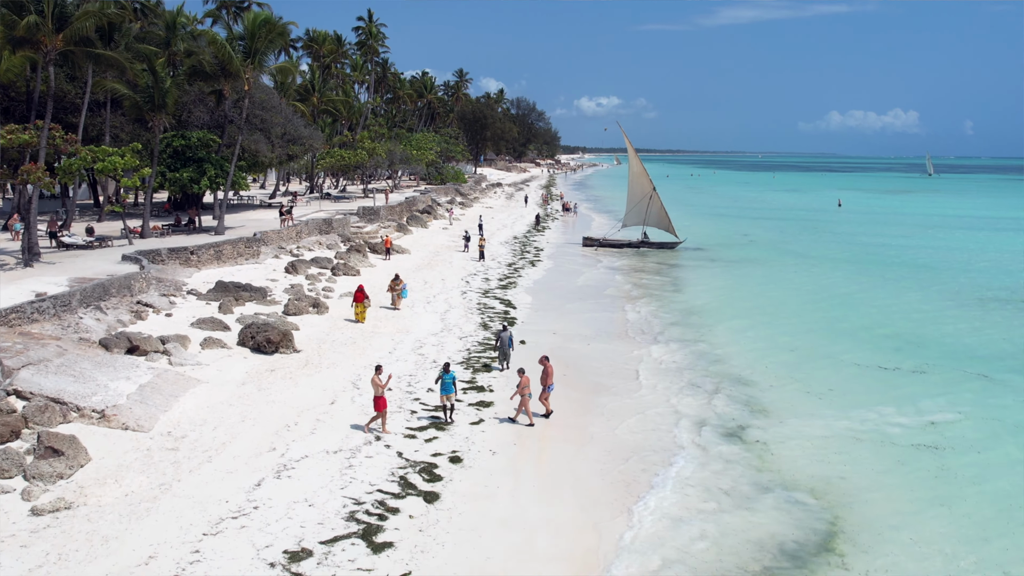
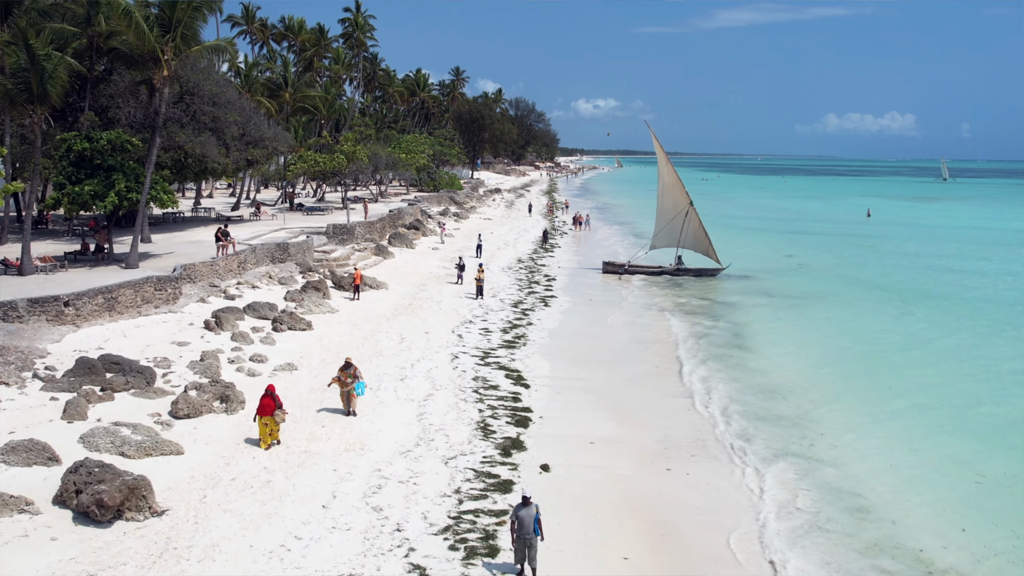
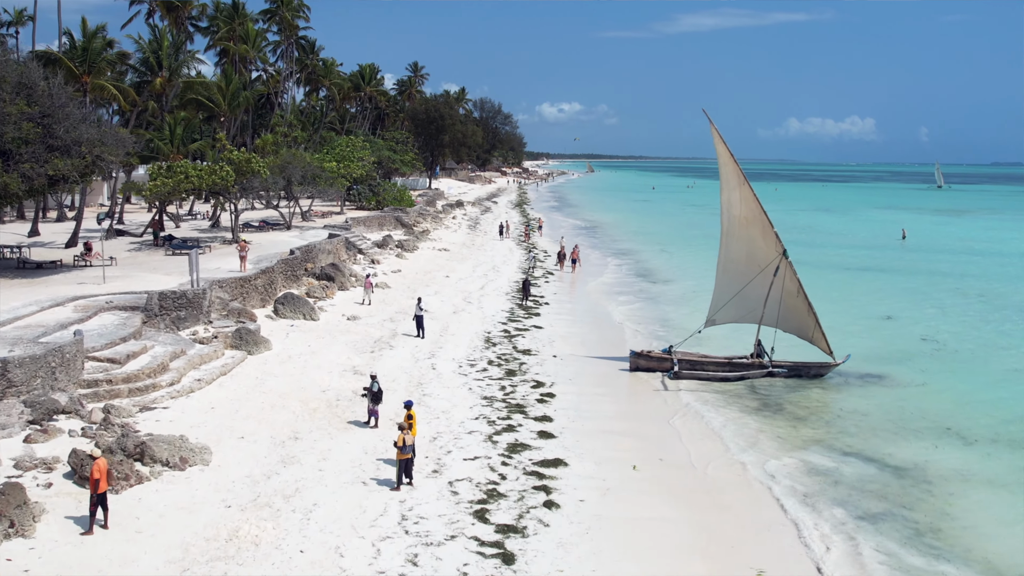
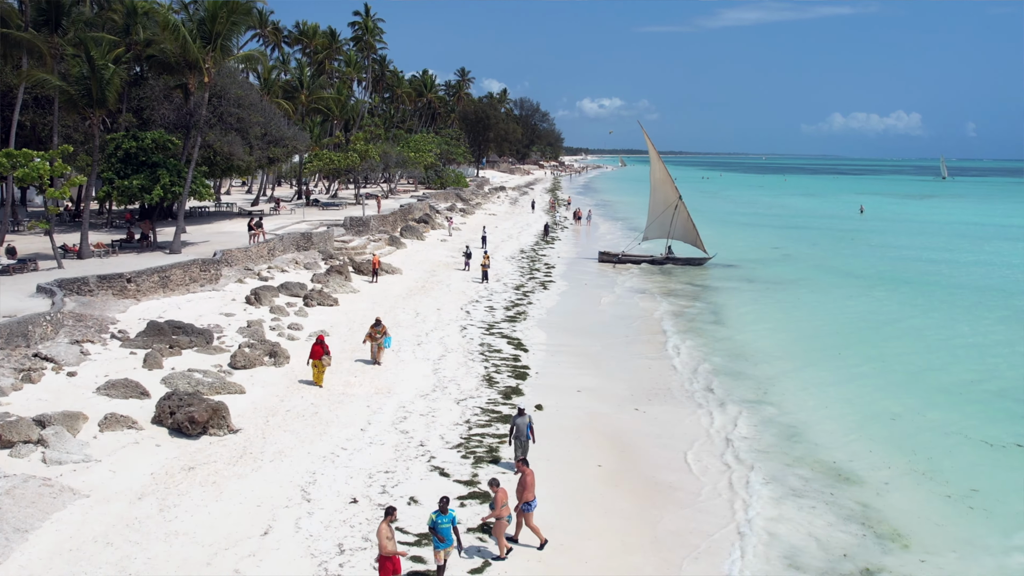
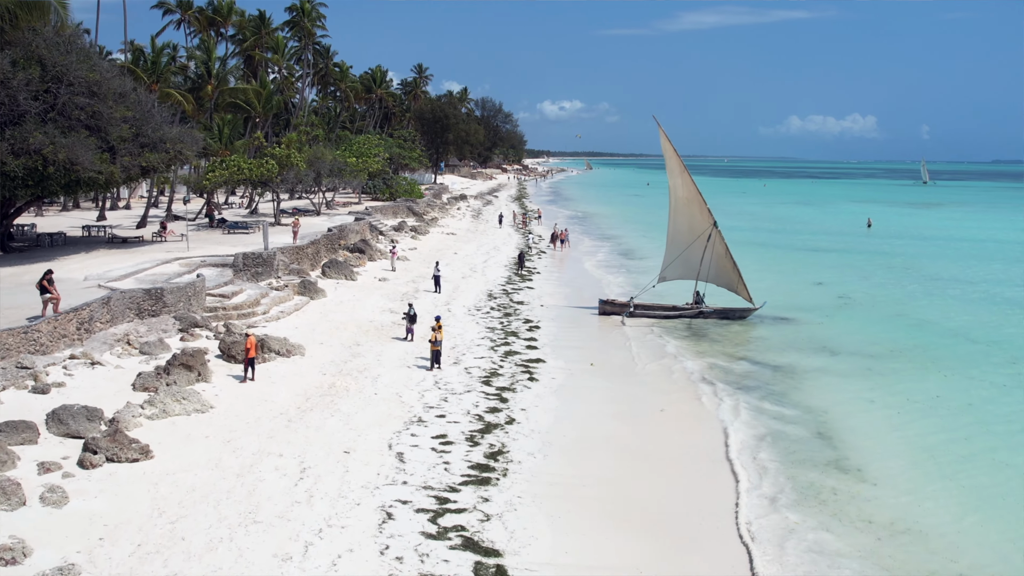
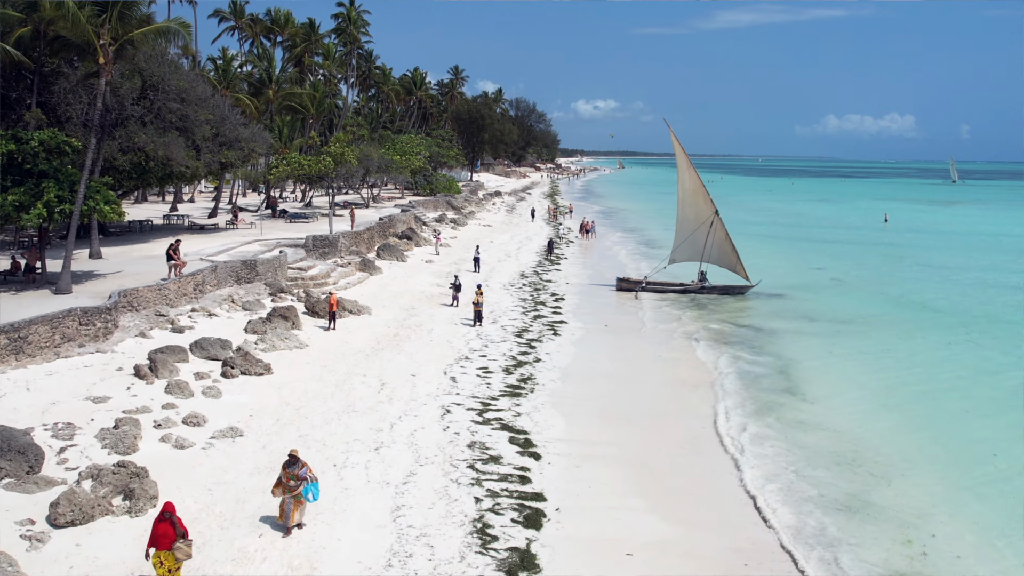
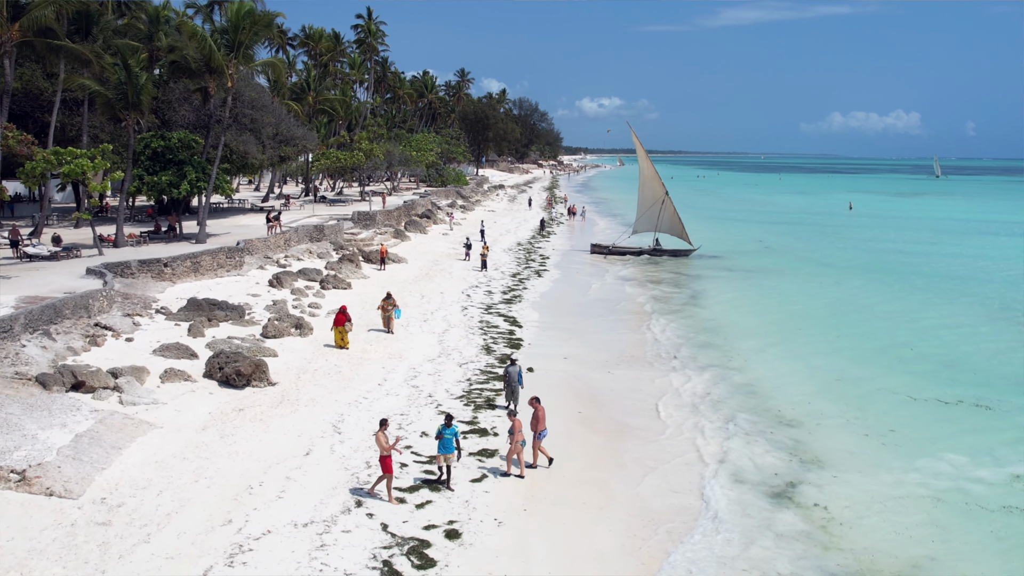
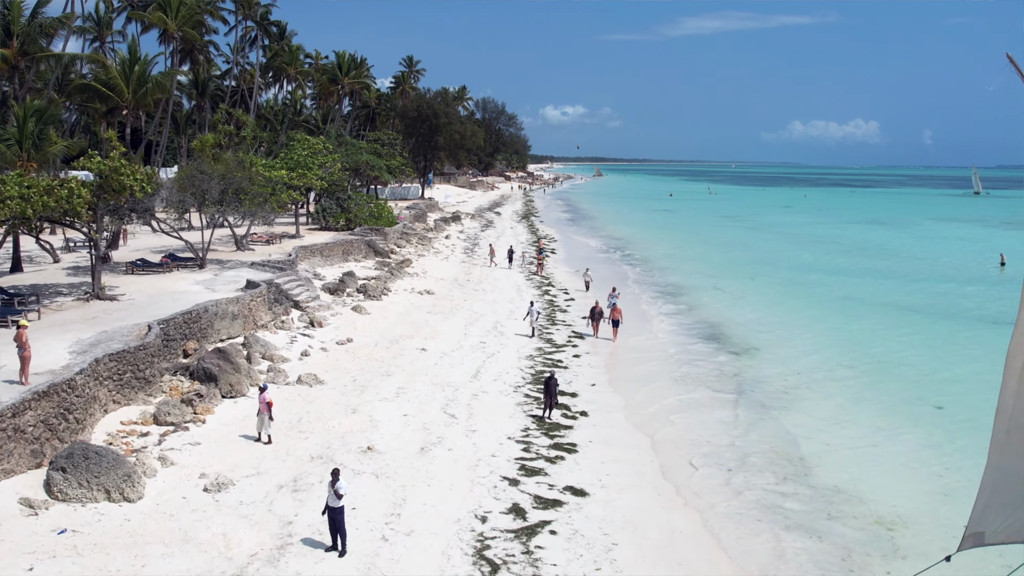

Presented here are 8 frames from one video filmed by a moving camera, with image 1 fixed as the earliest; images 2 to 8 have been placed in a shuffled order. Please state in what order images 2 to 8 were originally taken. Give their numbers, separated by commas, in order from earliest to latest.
7, 4, 2, 6, 5, 3, 8
